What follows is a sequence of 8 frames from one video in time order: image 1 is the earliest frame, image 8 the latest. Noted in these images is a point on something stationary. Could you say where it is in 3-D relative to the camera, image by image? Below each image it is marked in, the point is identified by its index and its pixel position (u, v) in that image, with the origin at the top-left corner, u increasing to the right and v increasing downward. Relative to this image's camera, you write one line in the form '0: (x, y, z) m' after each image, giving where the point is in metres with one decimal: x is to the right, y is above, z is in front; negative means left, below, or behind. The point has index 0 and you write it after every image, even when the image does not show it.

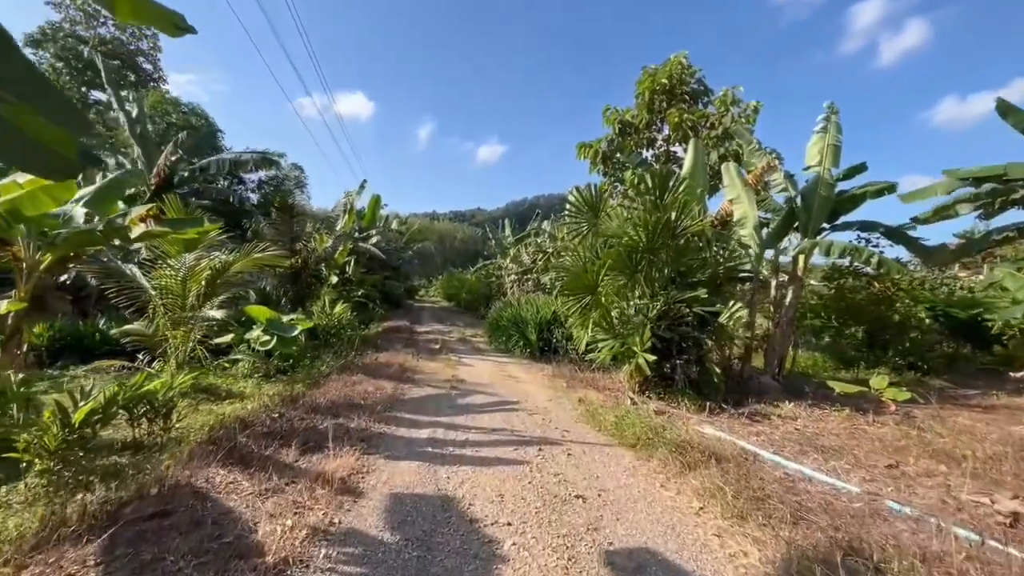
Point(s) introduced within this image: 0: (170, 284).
0: (-4.1, 0.0, +5.7) m
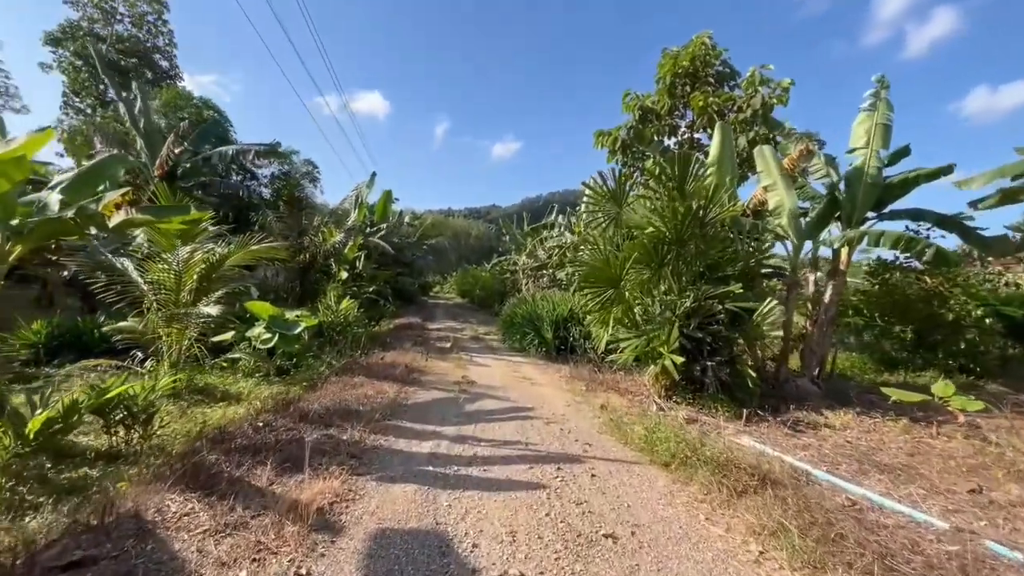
0: (-3.9, +0.1, +5.3) m
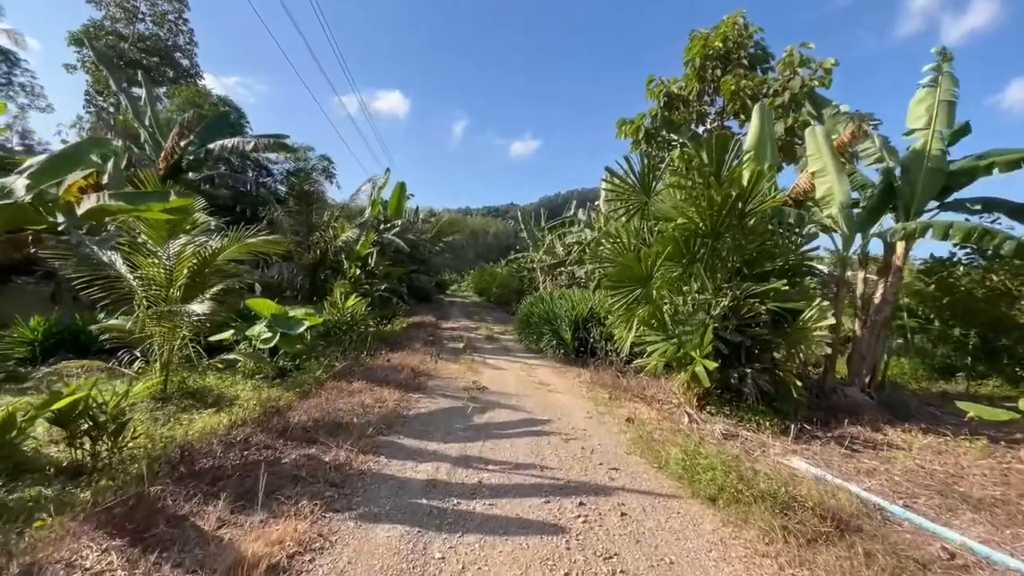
0: (-3.7, +0.2, +5.0) m
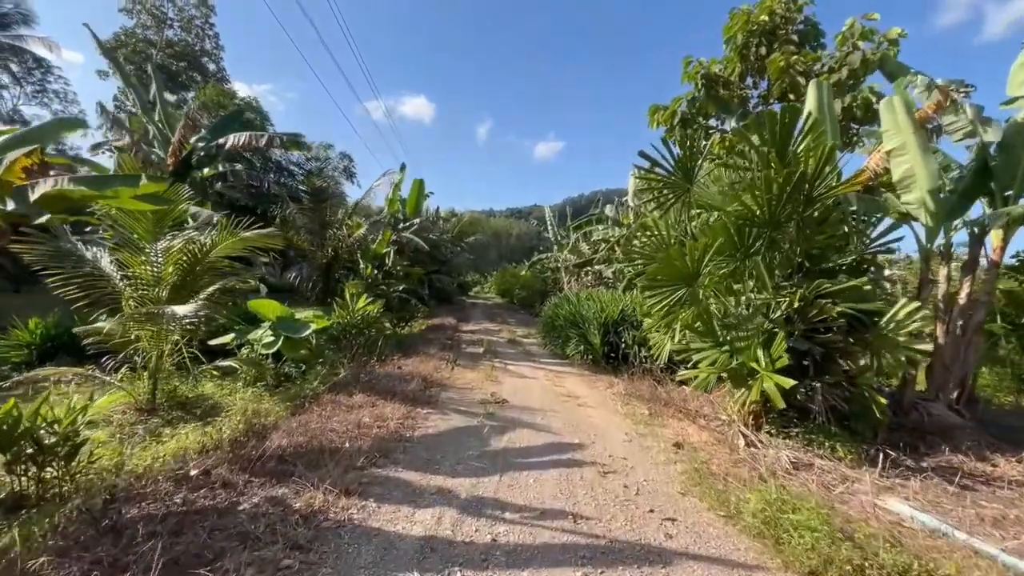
0: (-3.5, +0.2, +4.5) m
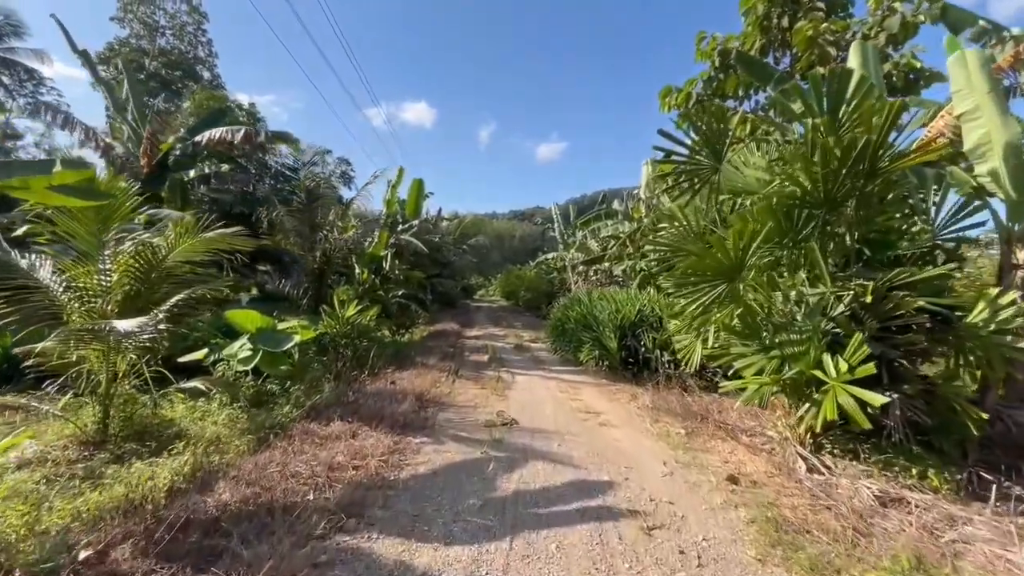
0: (-3.5, +0.1, +3.9) m
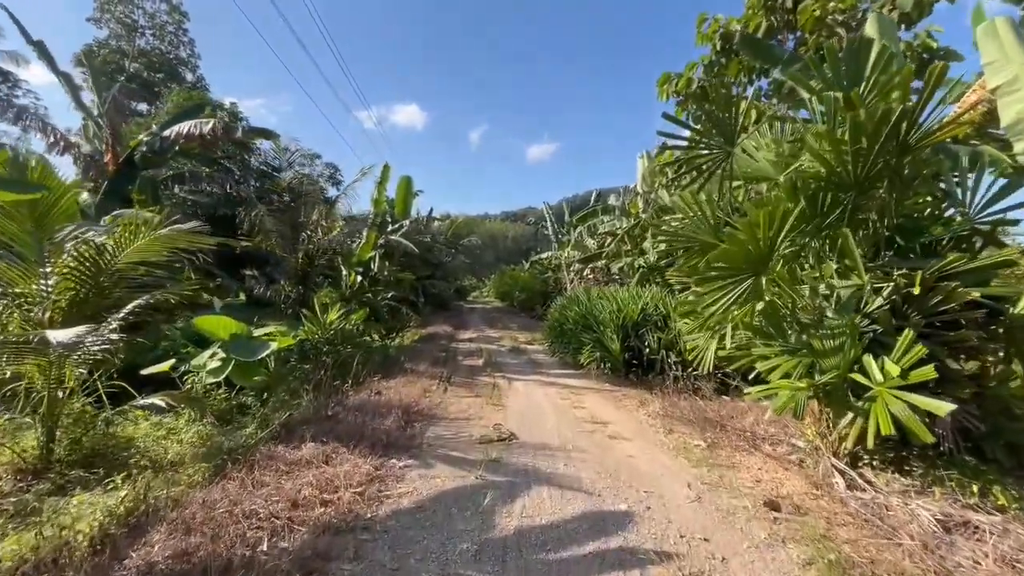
0: (-3.5, 0.0, +3.4) m
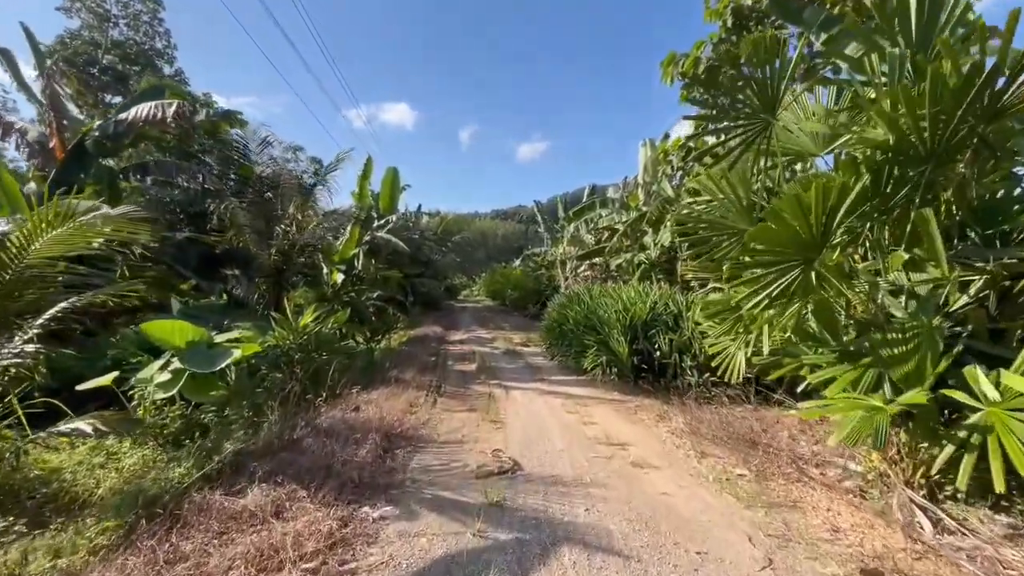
0: (-3.5, 0.0, +2.7) m
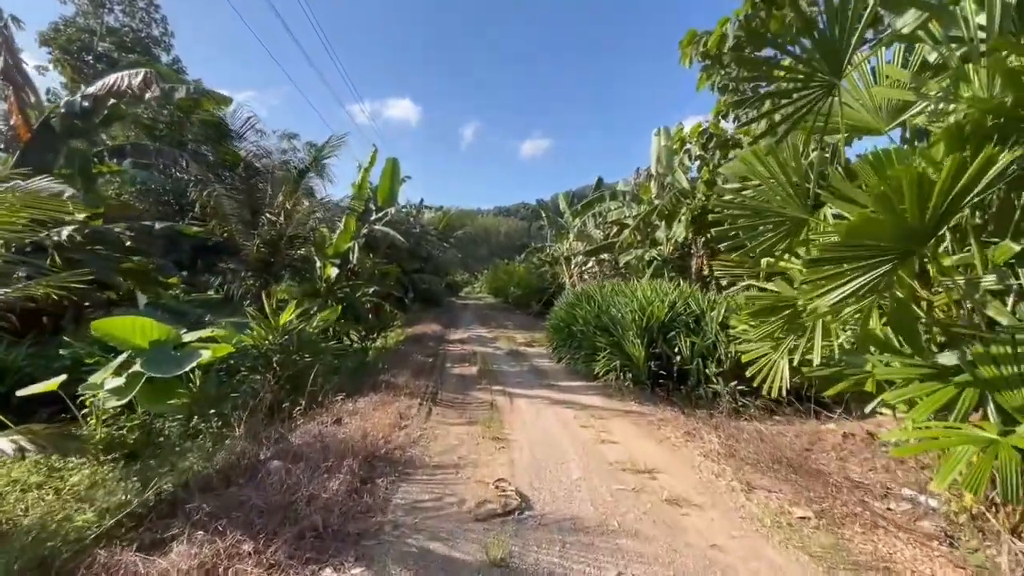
0: (-3.4, +0.1, +2.2) m
